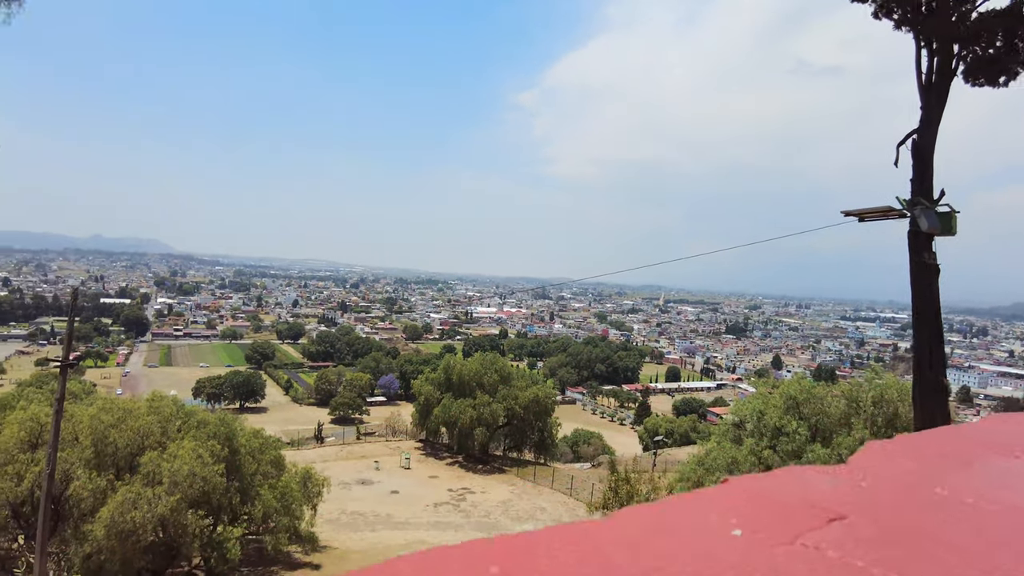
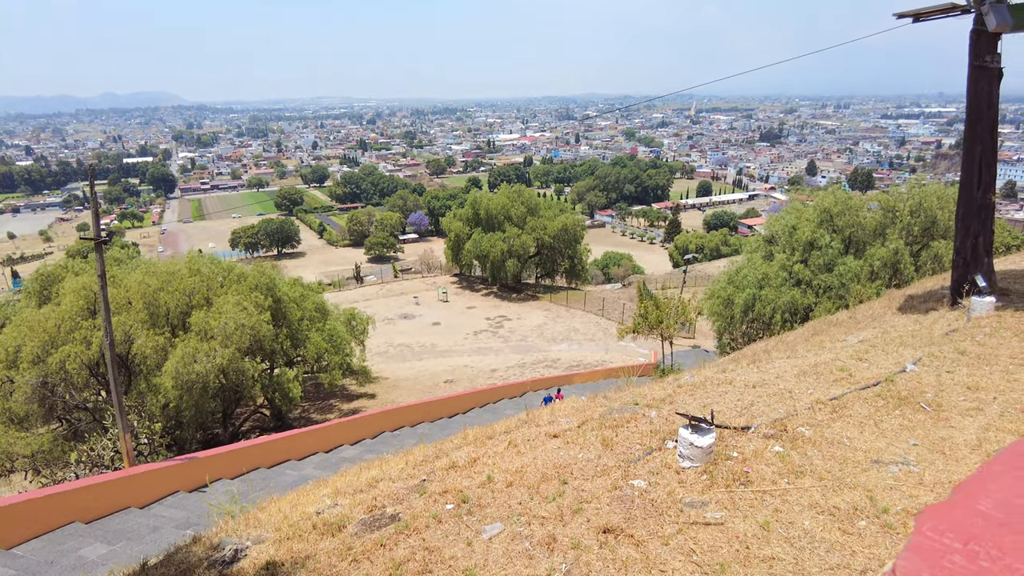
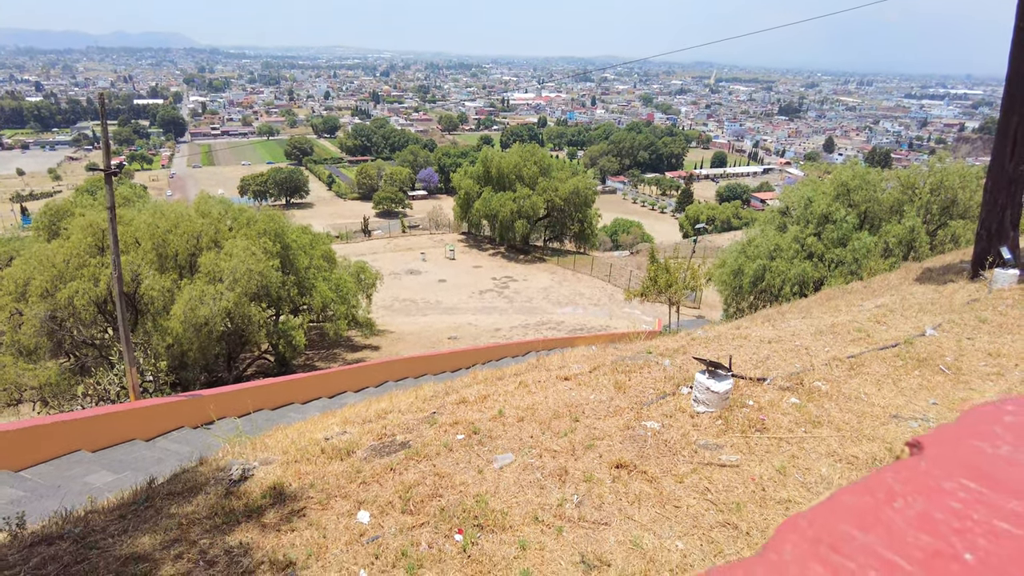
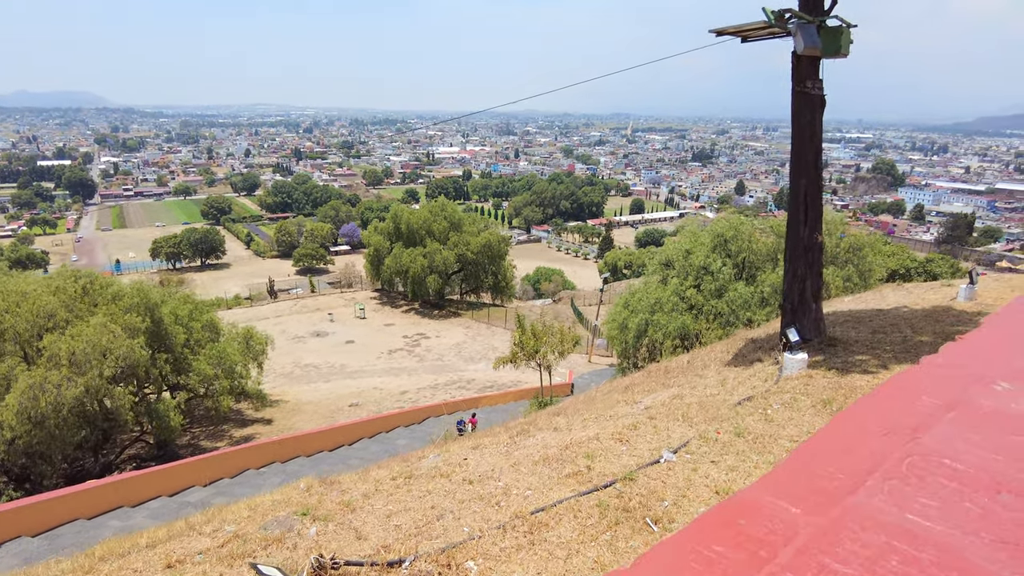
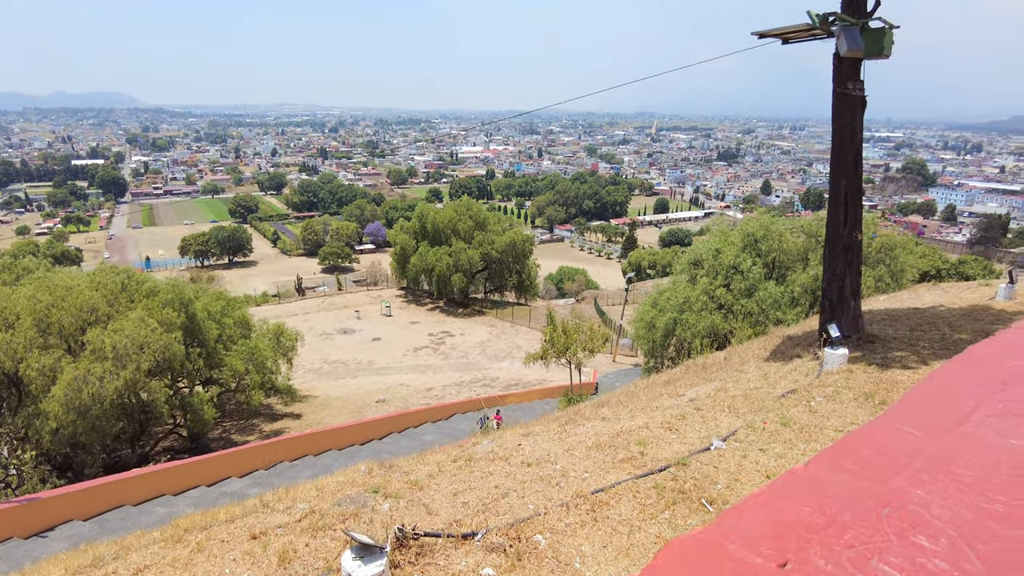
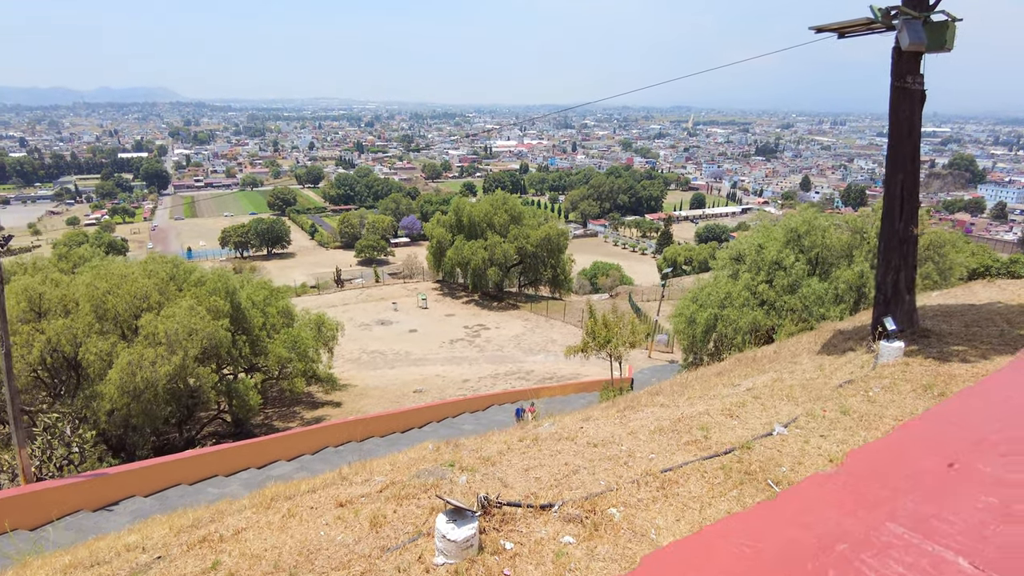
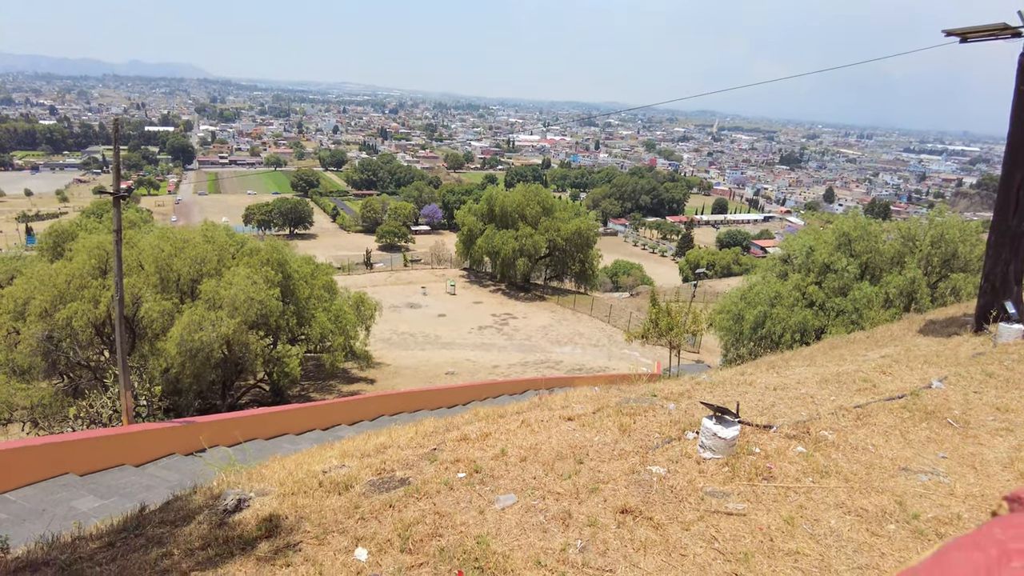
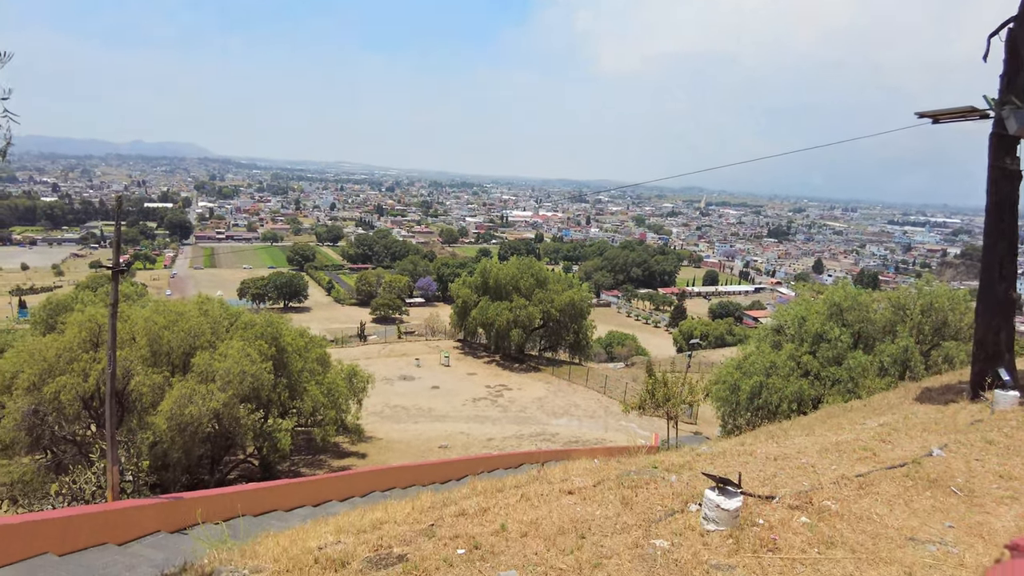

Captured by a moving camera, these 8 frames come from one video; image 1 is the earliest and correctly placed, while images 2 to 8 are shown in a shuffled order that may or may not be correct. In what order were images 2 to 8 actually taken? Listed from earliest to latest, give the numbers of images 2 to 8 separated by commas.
8, 7, 3, 2, 6, 5, 4
